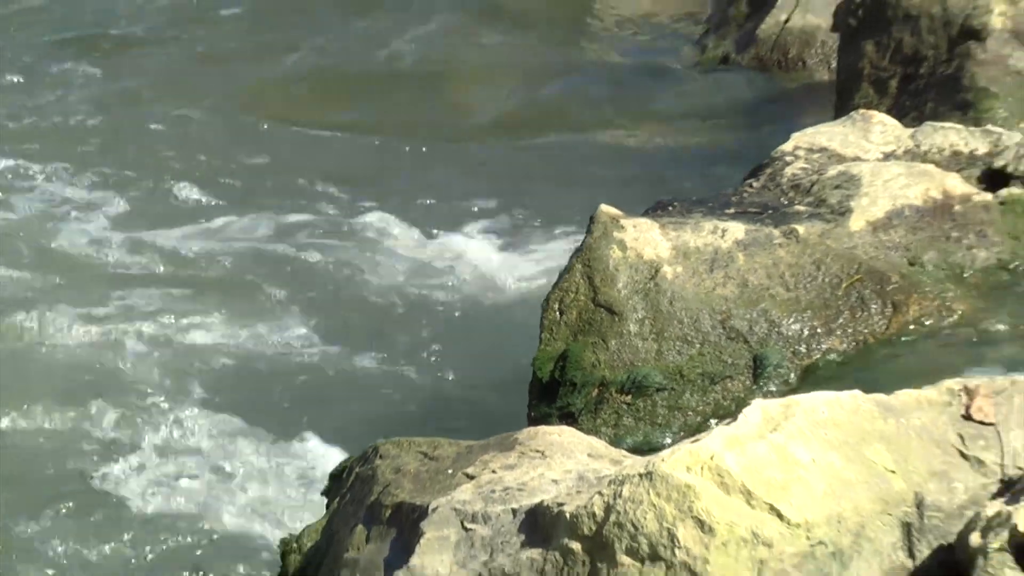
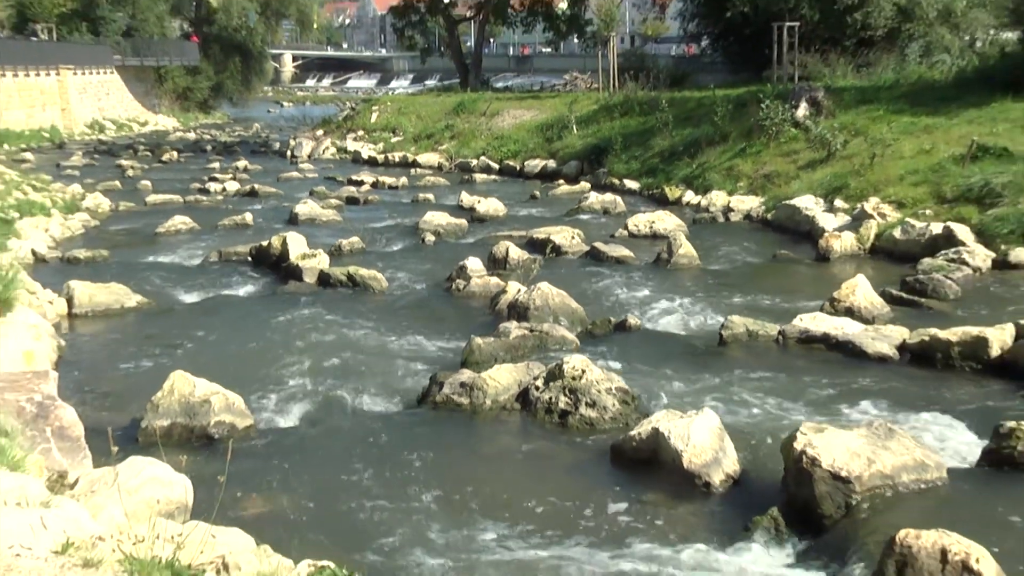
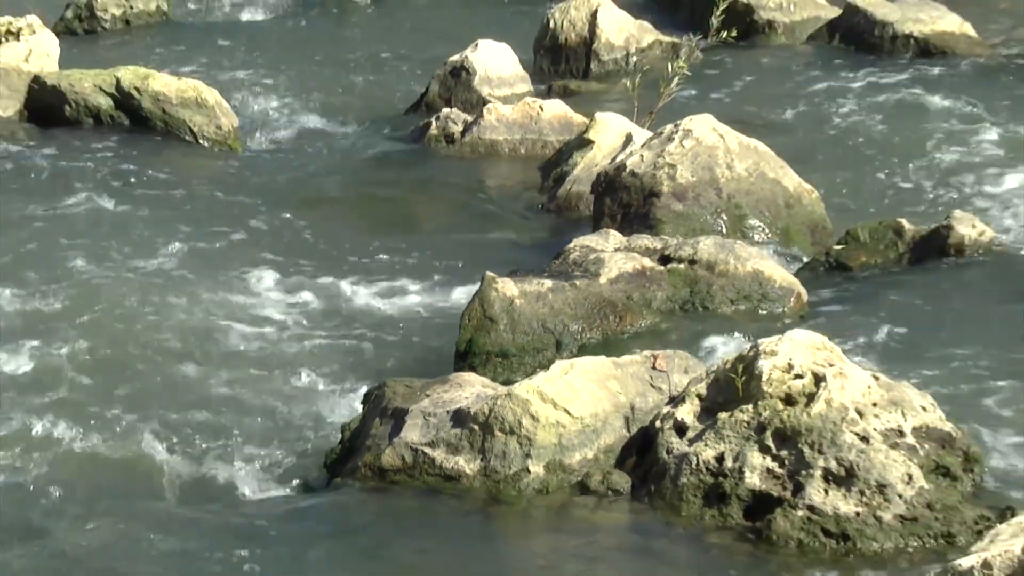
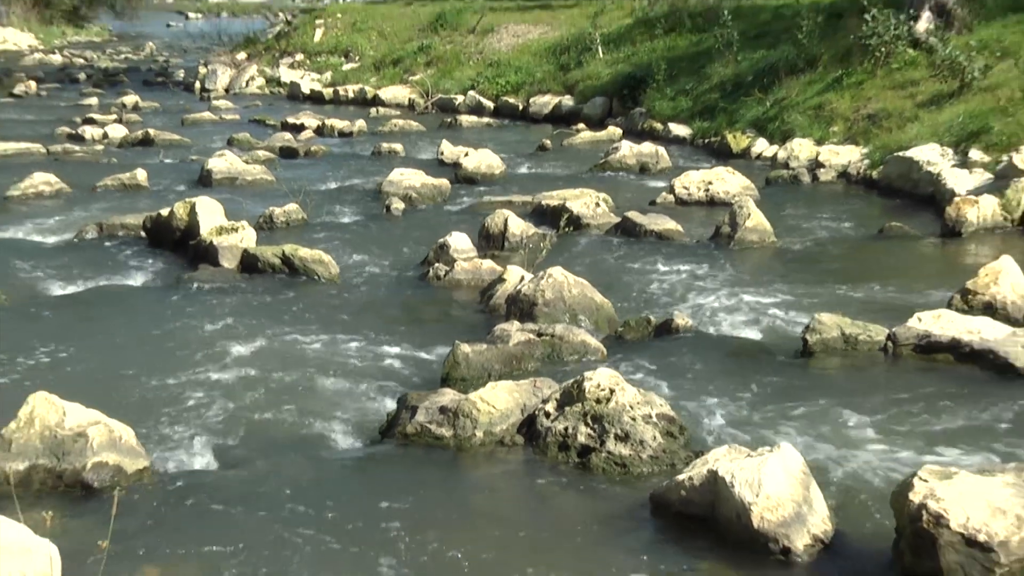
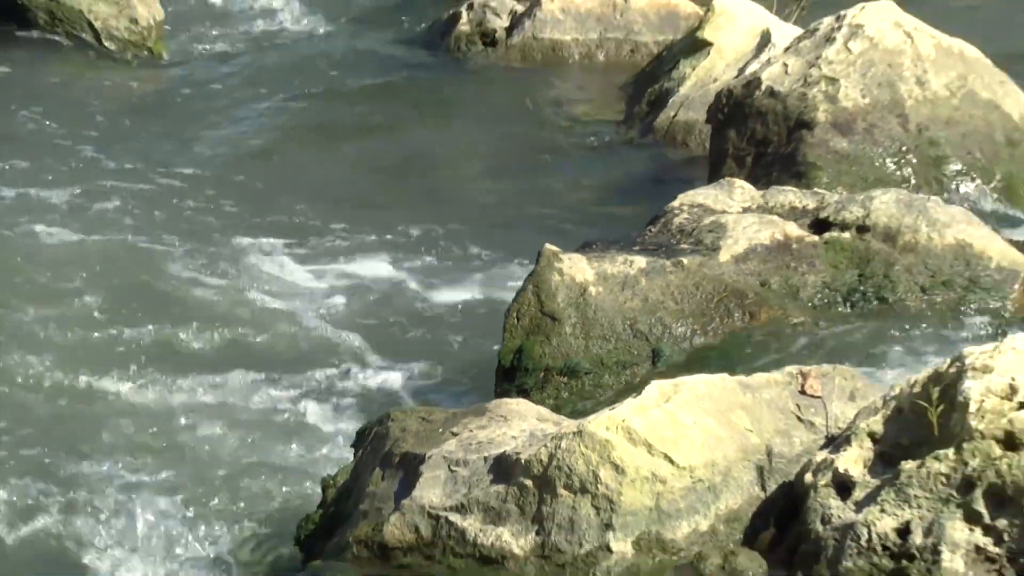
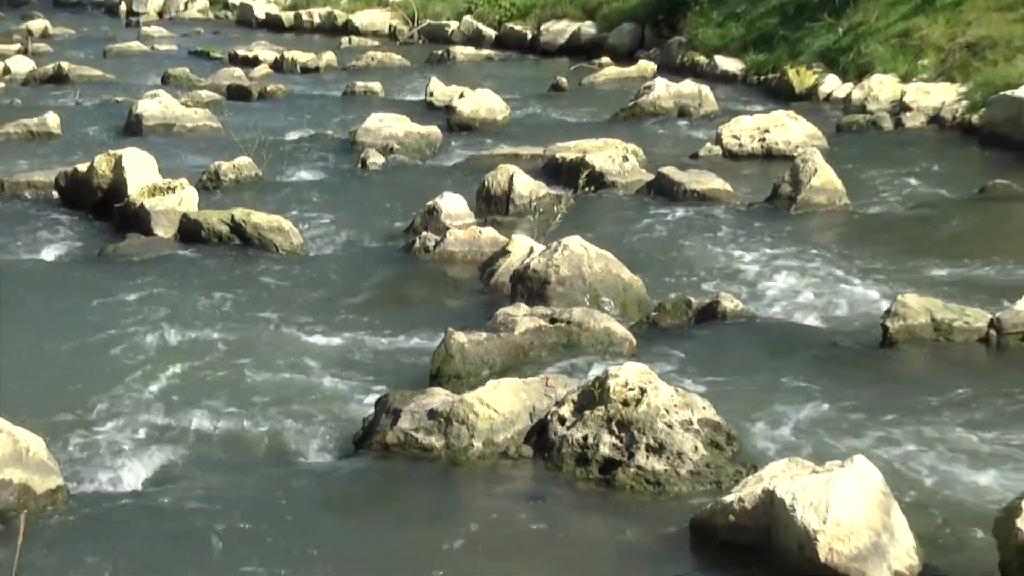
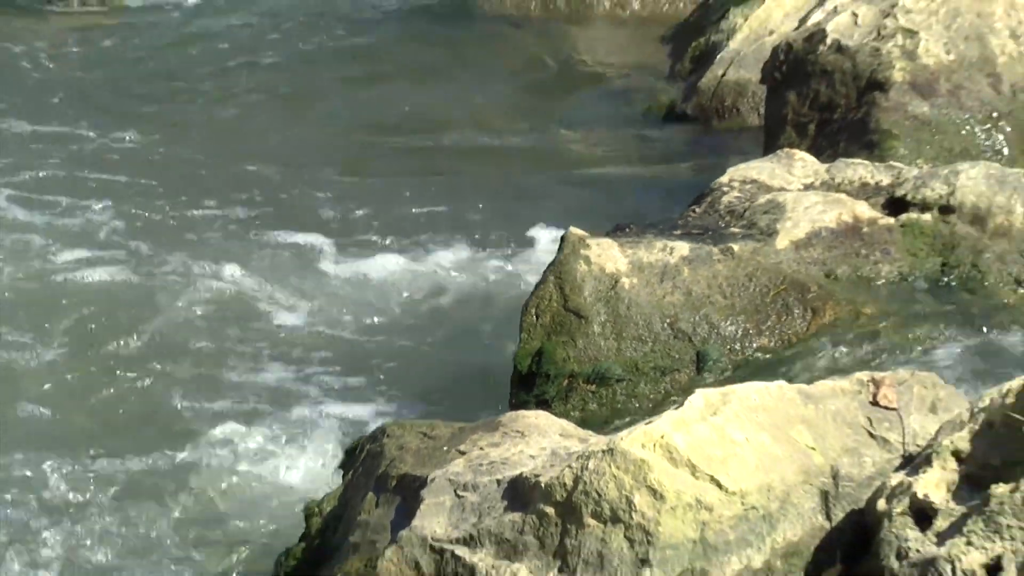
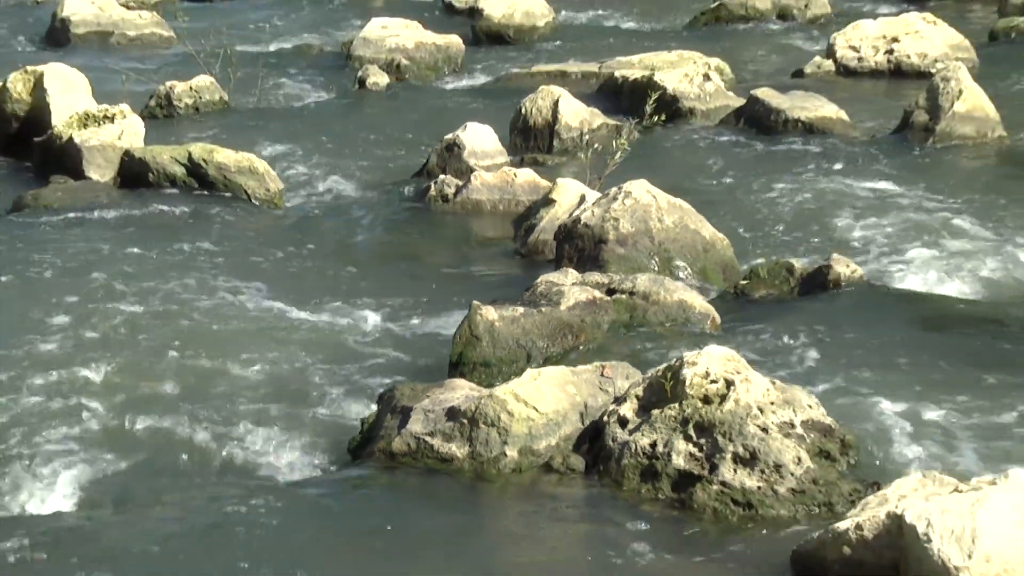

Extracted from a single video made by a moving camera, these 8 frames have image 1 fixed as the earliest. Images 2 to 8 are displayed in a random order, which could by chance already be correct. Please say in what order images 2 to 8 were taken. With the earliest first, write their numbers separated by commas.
7, 5, 3, 8, 6, 4, 2
